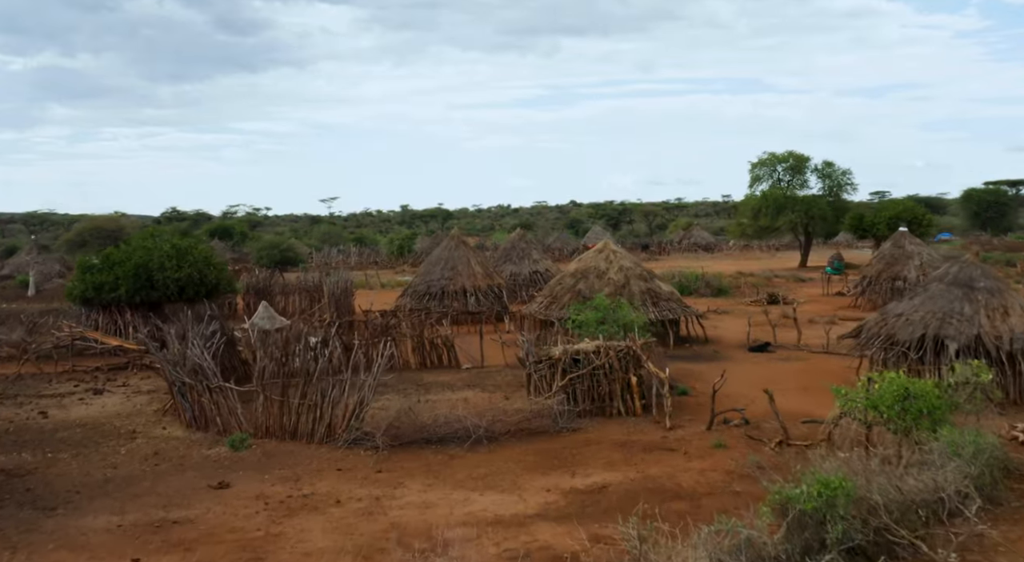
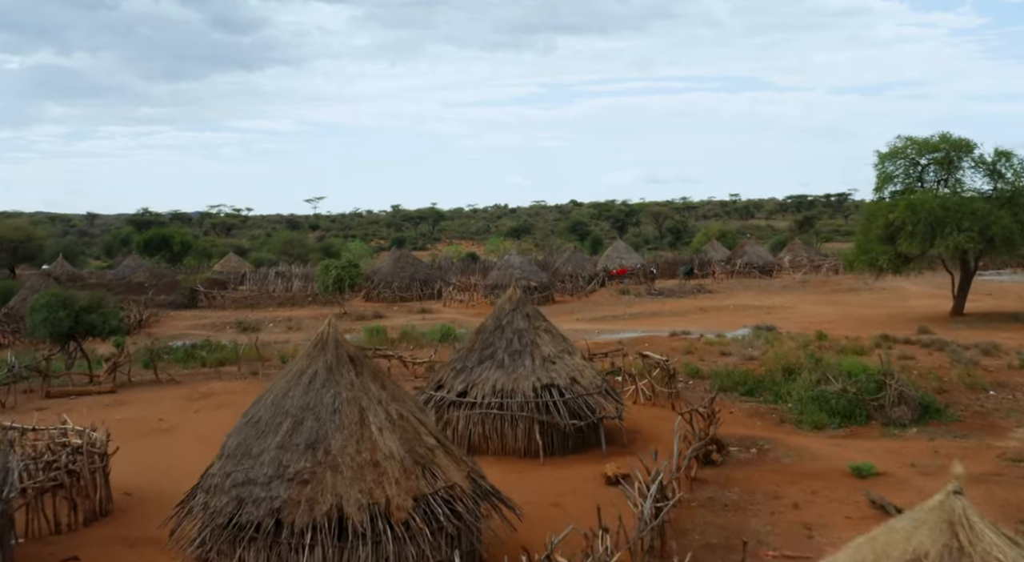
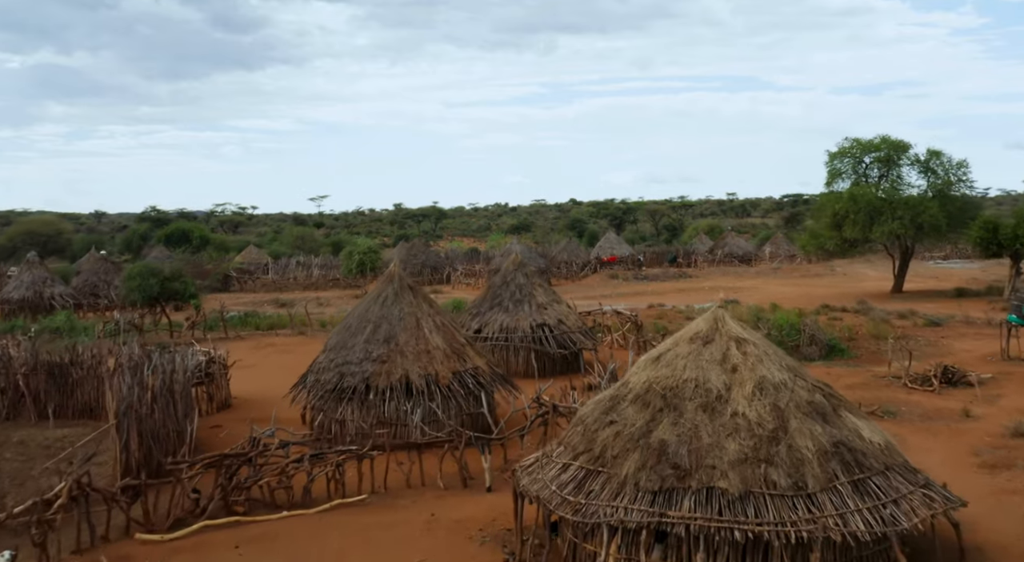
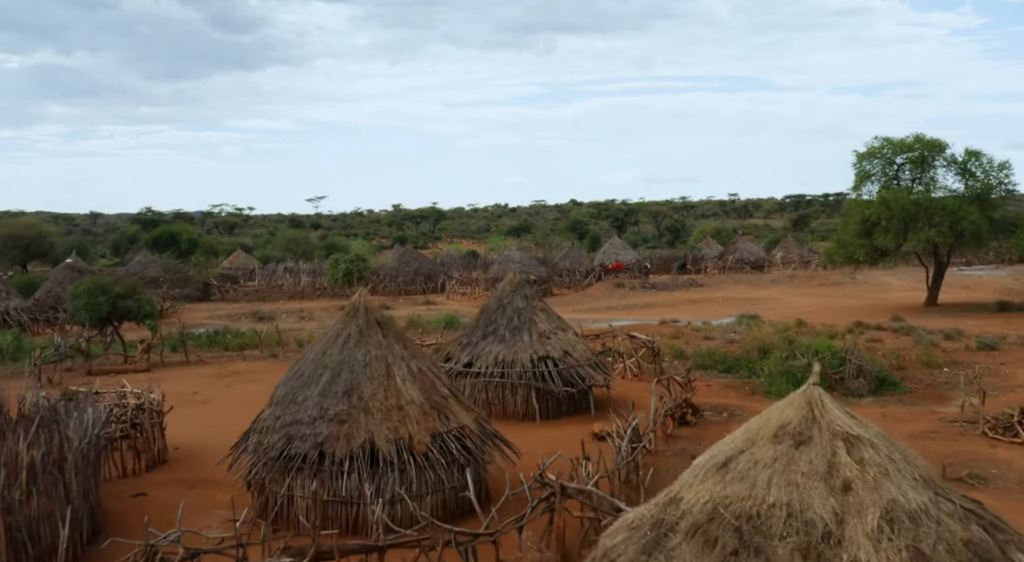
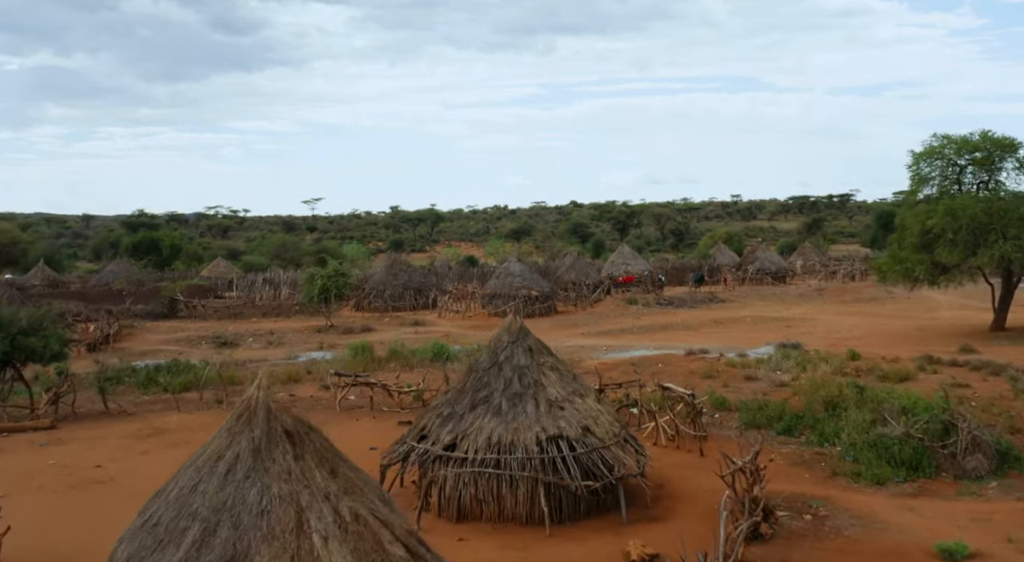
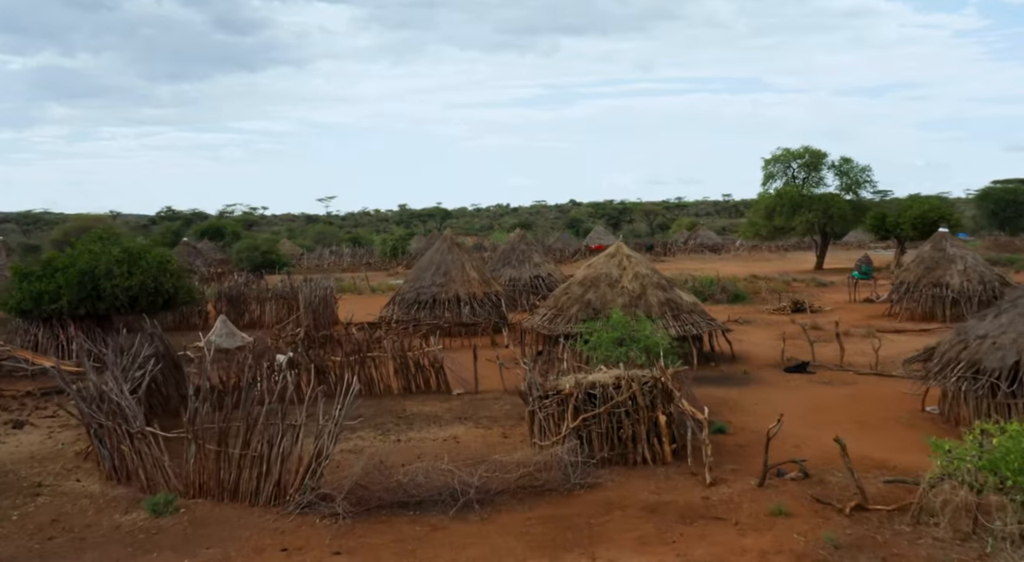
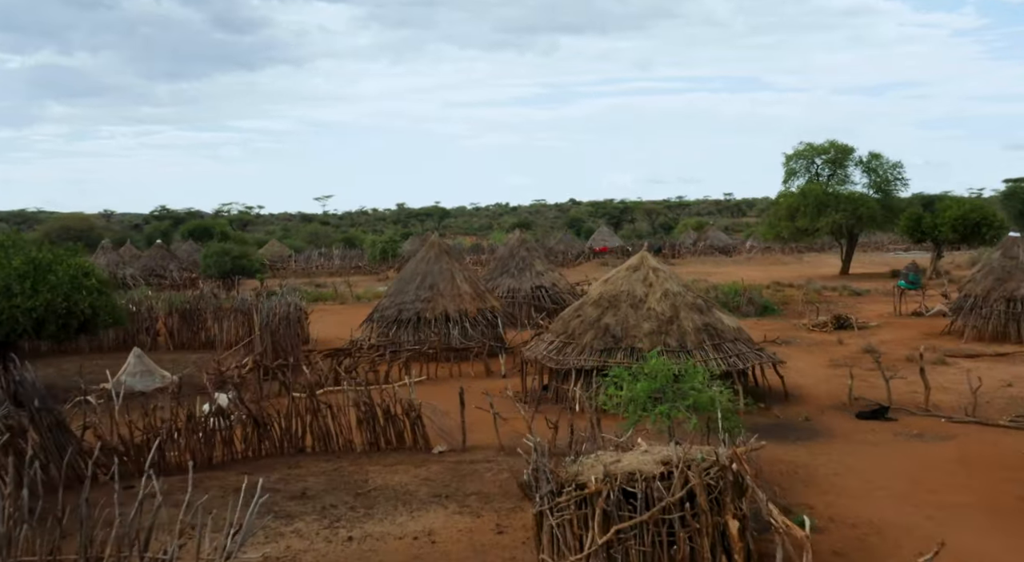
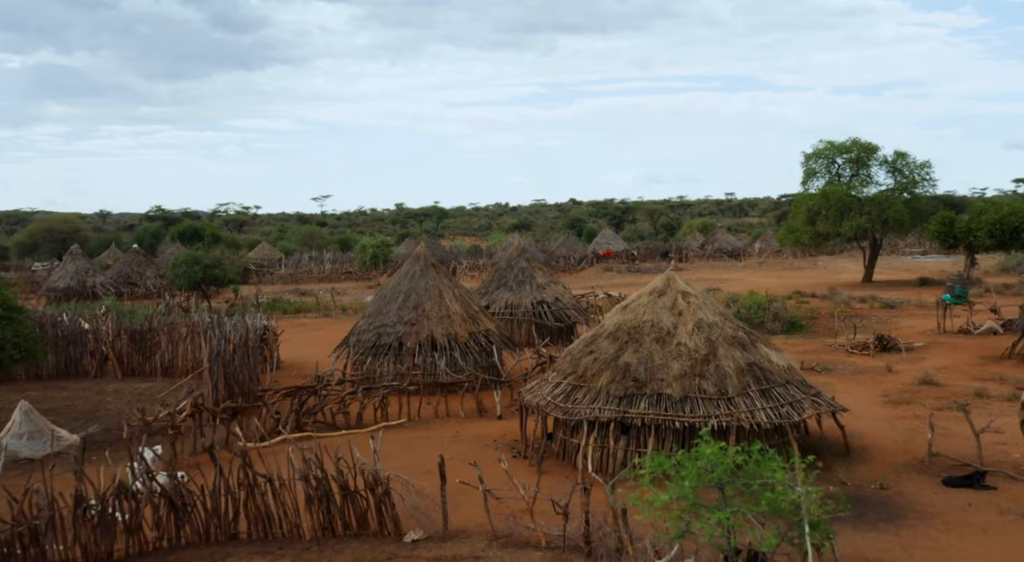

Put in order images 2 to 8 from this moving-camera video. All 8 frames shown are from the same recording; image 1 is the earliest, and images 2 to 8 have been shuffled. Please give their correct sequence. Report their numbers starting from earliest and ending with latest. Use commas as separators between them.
6, 7, 8, 3, 4, 2, 5
